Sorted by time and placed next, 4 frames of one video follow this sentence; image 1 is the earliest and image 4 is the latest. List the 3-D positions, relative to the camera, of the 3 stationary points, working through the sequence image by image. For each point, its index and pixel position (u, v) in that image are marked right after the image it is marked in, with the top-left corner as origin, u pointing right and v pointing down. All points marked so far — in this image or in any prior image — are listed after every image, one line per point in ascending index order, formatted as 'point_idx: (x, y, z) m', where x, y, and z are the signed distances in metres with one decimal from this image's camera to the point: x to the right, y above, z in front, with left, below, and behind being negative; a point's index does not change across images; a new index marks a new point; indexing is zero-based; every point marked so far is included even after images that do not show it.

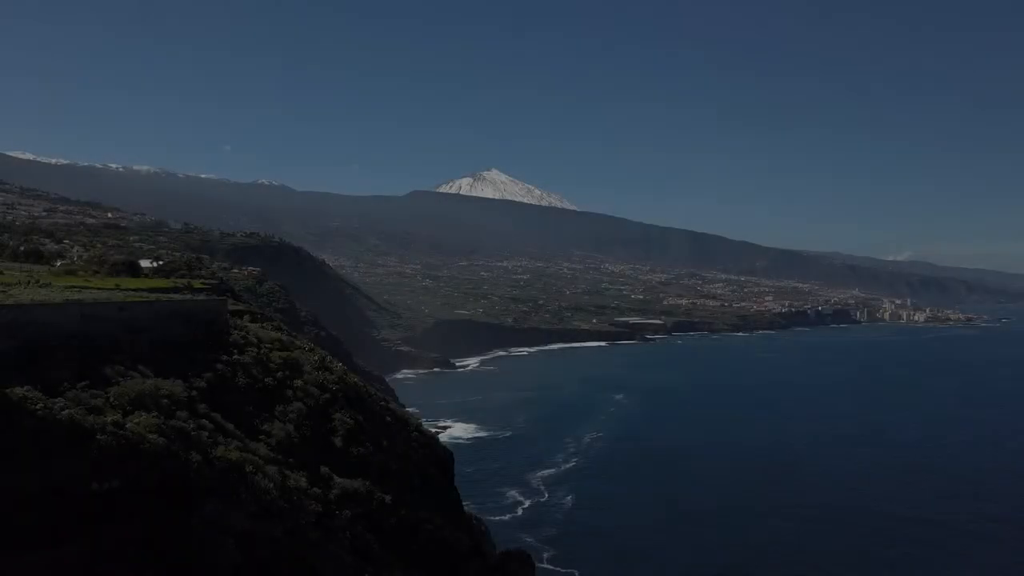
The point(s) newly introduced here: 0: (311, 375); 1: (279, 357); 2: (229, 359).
0: (-4.4, -1.9, +17.0) m
1: (-5.0, -1.5, +16.7) m
2: (-5.6, -1.4, +15.3) m
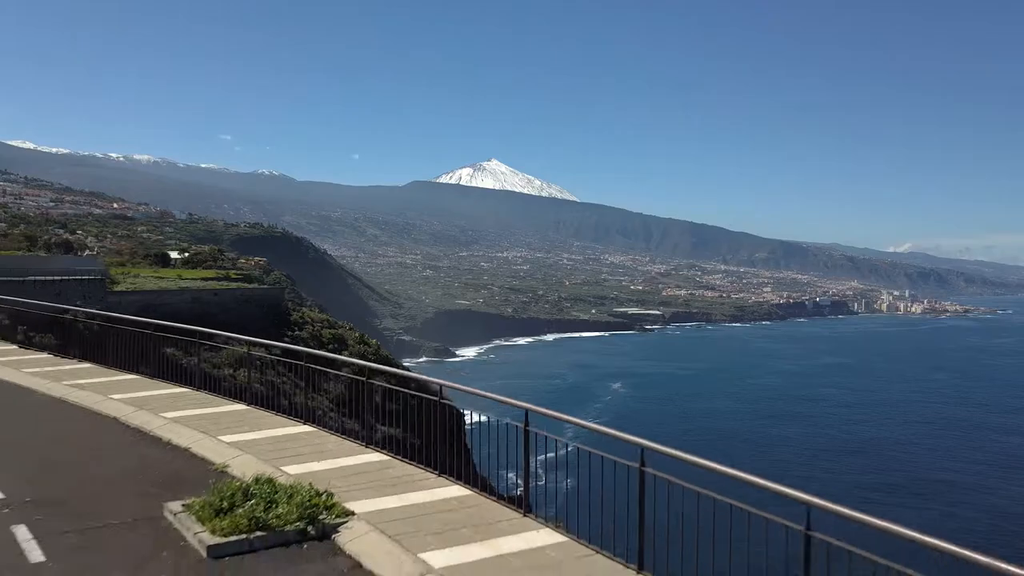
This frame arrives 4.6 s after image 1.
0: (-4.4, -1.6, +21.3) m
1: (-5.0, -1.2, +21.1) m
2: (-5.6, -1.2, +19.6) m
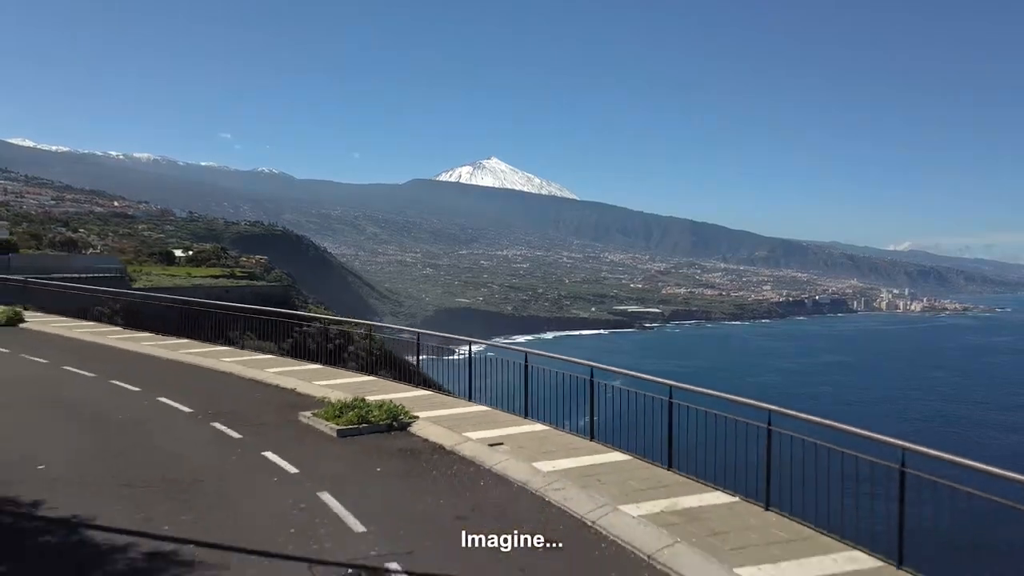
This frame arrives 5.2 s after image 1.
0: (-4.3, -1.6, +22.0) m
1: (-5.0, -1.2, +21.7) m
2: (-5.5, -1.1, +20.3) m
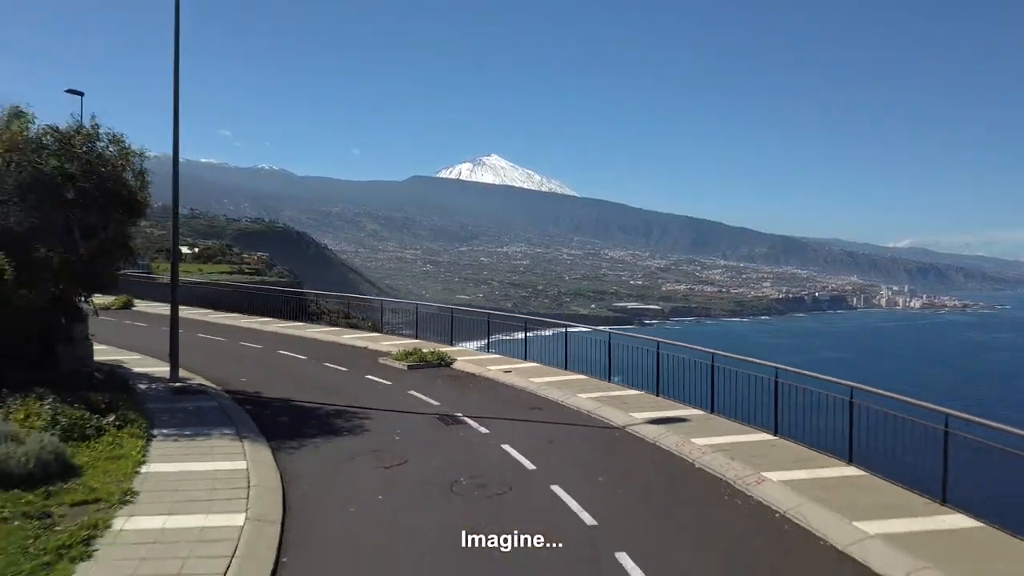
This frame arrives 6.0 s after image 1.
0: (-4.3, -1.4, +23.0) m
1: (-4.9, -1.0, +22.8) m
2: (-5.5, -0.9, +21.3) m
